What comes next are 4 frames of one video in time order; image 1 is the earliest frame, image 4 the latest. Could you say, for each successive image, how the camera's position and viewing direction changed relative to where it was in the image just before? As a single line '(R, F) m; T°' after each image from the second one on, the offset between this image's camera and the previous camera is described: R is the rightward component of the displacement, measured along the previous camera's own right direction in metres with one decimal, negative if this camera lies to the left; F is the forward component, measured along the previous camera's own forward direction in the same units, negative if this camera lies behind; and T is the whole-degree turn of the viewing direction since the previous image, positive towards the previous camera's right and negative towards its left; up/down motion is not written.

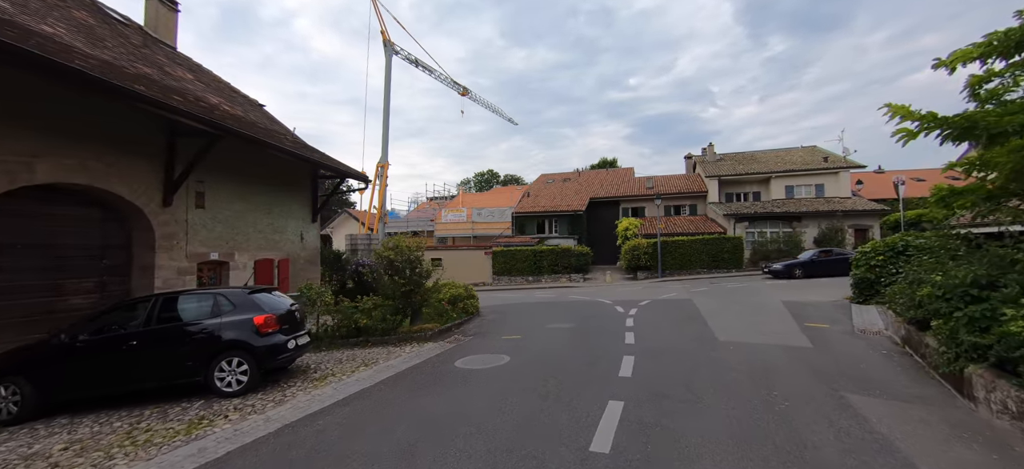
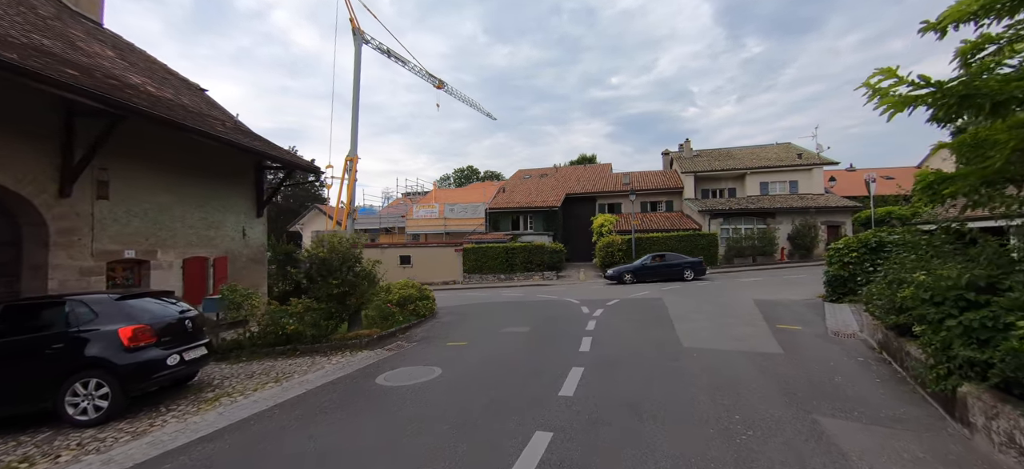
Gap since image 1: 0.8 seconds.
(+0.7, +0.9) m; +2°
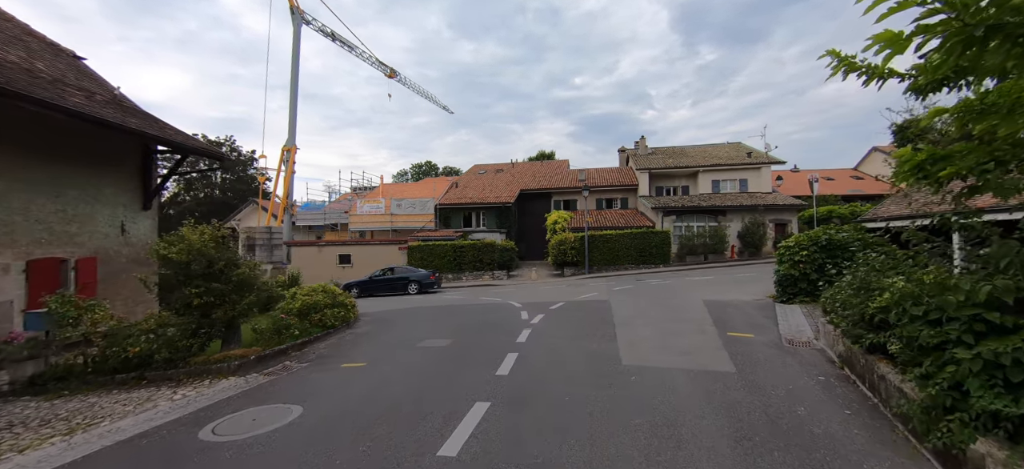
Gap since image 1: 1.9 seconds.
(+0.8, +1.3) m; +5°
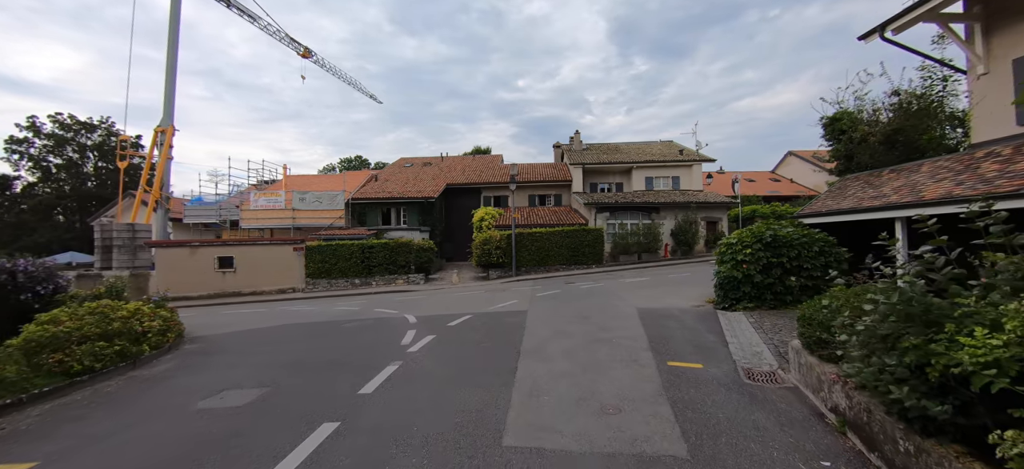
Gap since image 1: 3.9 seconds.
(+1.2, +2.4) m; +8°
